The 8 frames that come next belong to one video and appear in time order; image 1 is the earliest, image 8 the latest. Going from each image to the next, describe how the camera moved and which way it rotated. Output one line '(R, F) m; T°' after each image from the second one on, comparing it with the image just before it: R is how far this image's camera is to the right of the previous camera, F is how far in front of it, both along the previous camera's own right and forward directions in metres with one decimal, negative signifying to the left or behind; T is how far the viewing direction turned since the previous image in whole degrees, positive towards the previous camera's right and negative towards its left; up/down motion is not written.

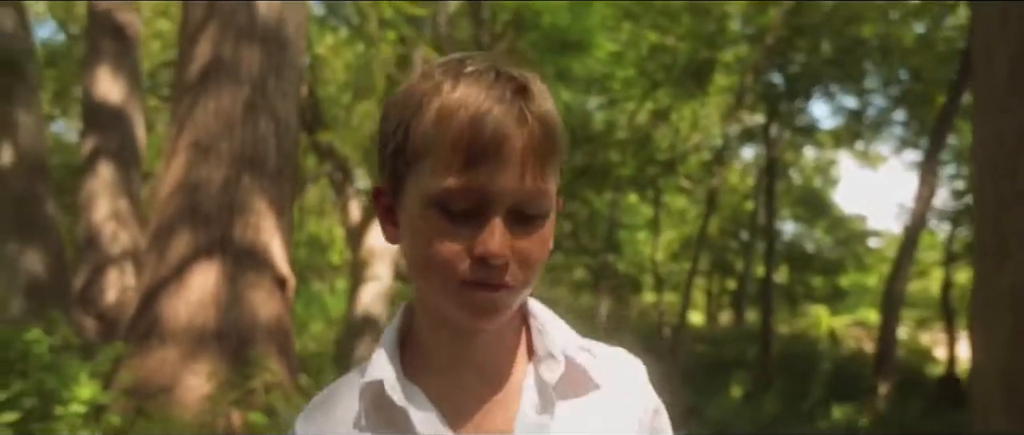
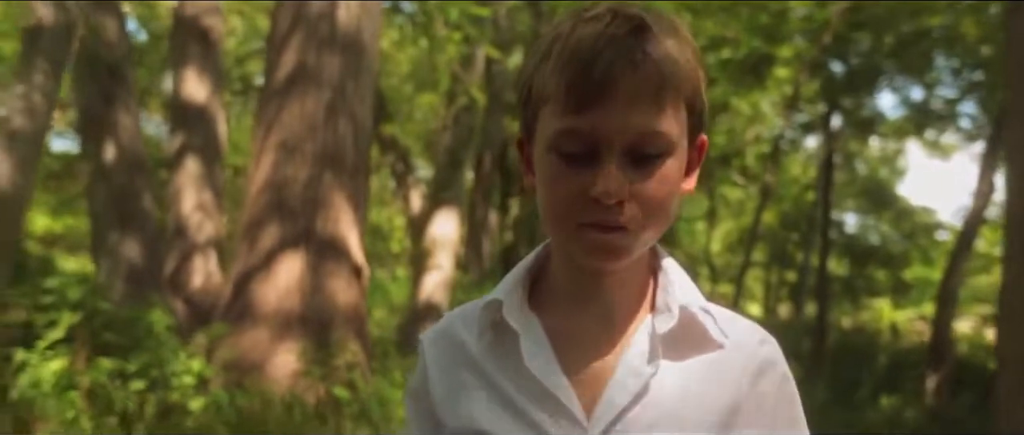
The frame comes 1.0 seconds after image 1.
(0.0, -0.5) m; -5°
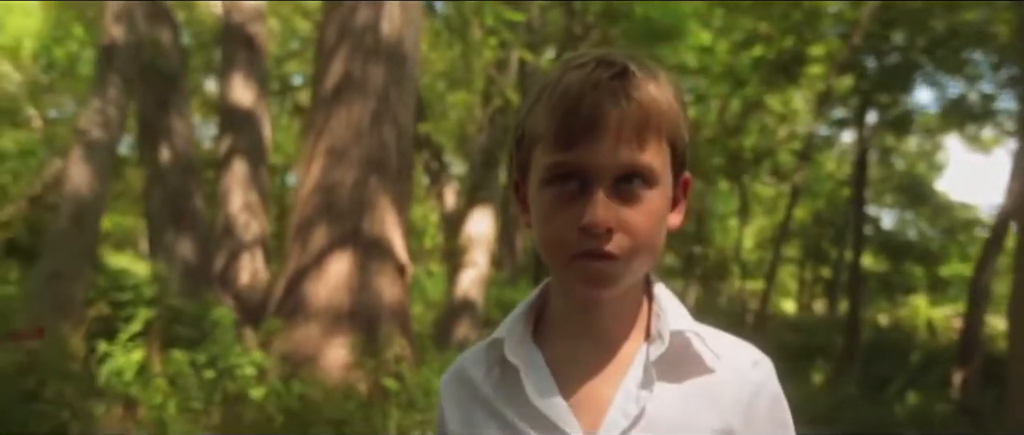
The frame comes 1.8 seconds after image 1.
(0.0, -0.4) m; -3°
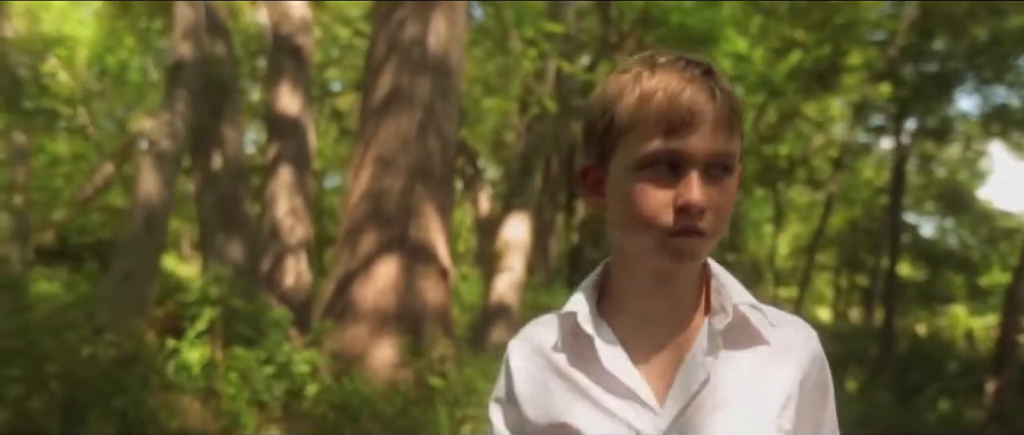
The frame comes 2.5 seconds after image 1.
(-0.1, -0.4) m; -3°
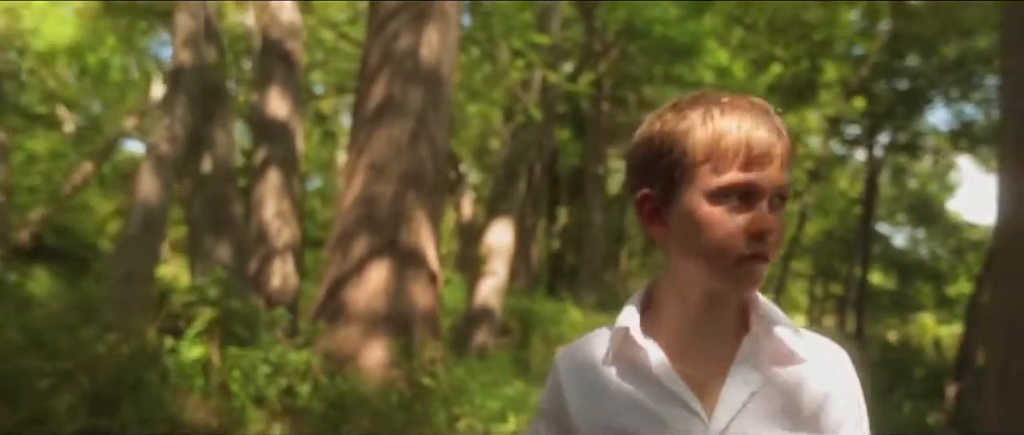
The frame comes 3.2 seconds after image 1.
(-0.1, -0.3) m; +2°
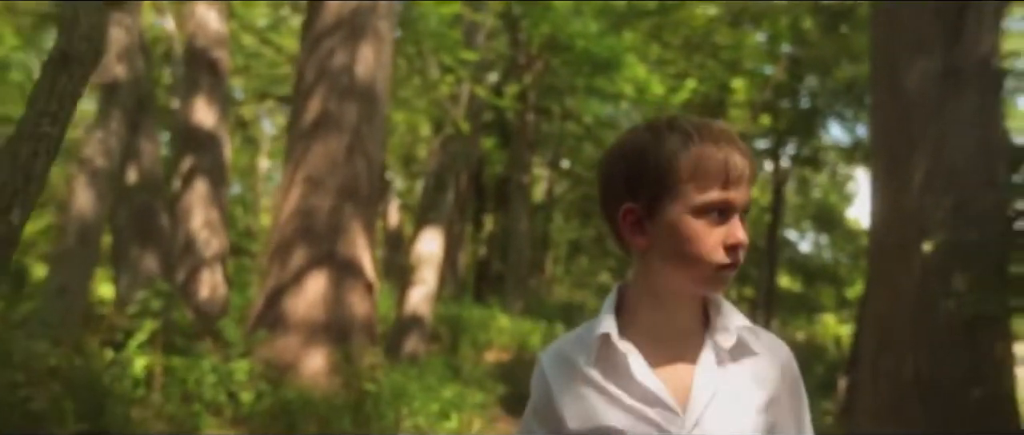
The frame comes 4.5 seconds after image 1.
(-0.1, -0.5) m; +6°
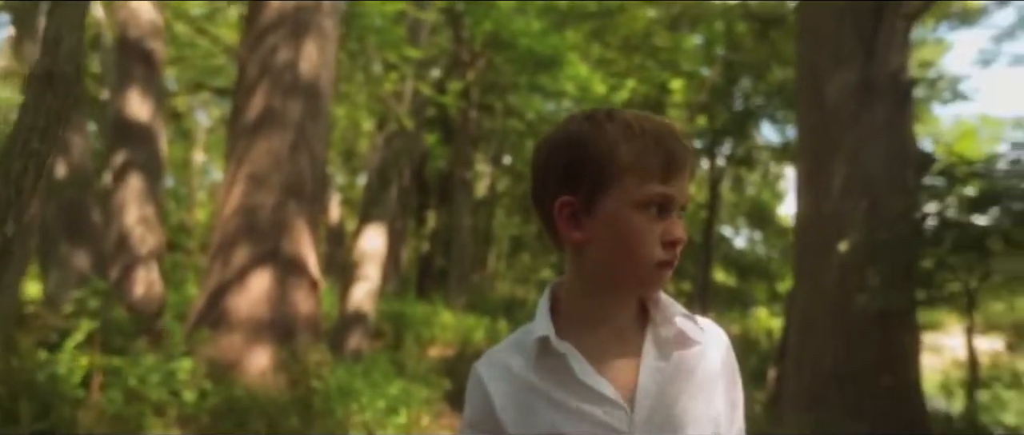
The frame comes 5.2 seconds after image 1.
(0.0, -0.2) m; +5°
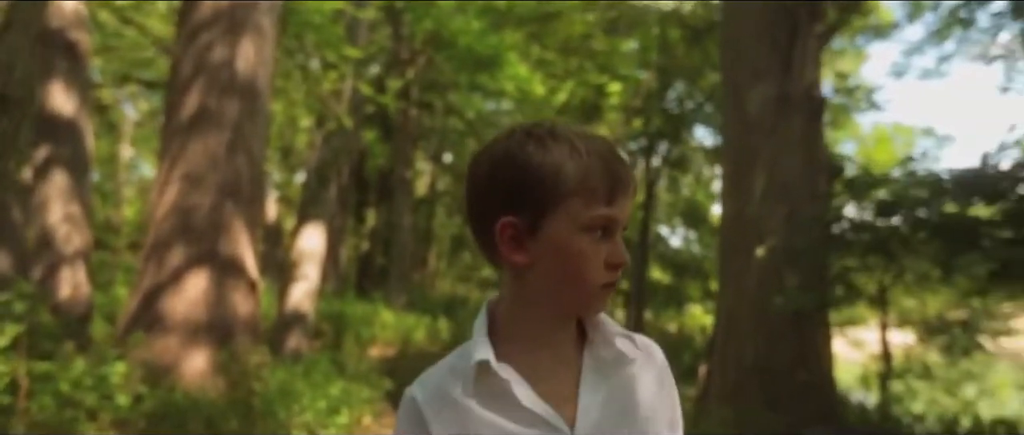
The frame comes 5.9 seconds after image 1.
(0.0, -0.2) m; +5°
